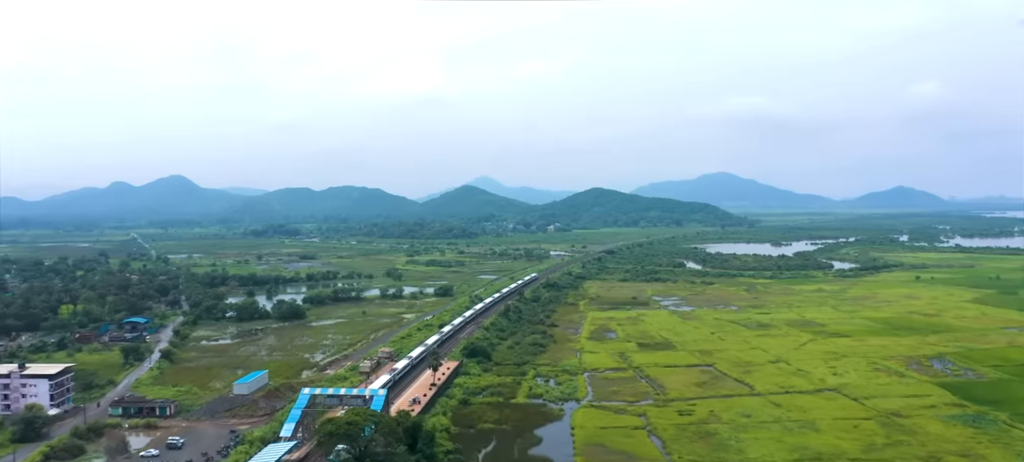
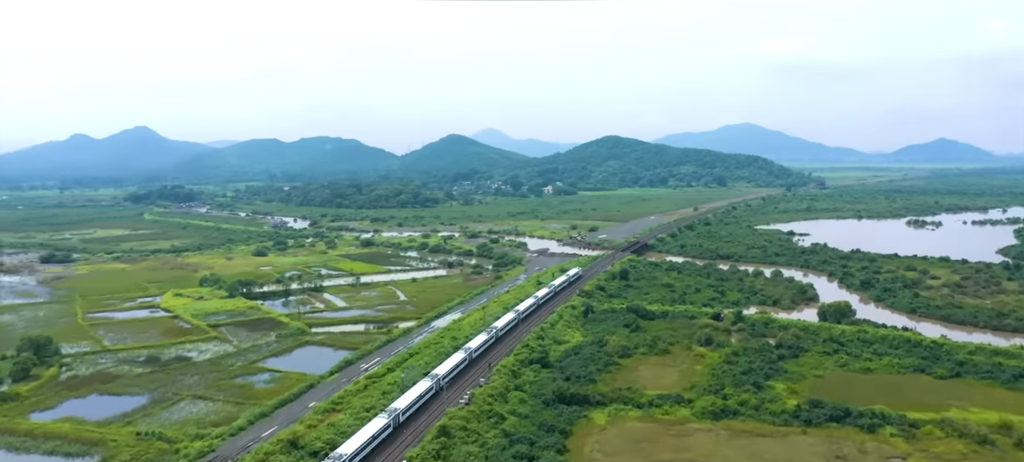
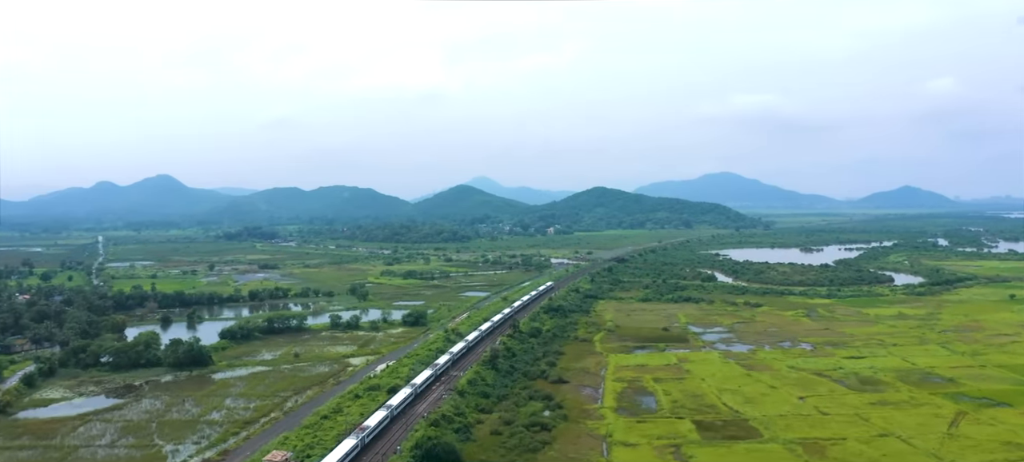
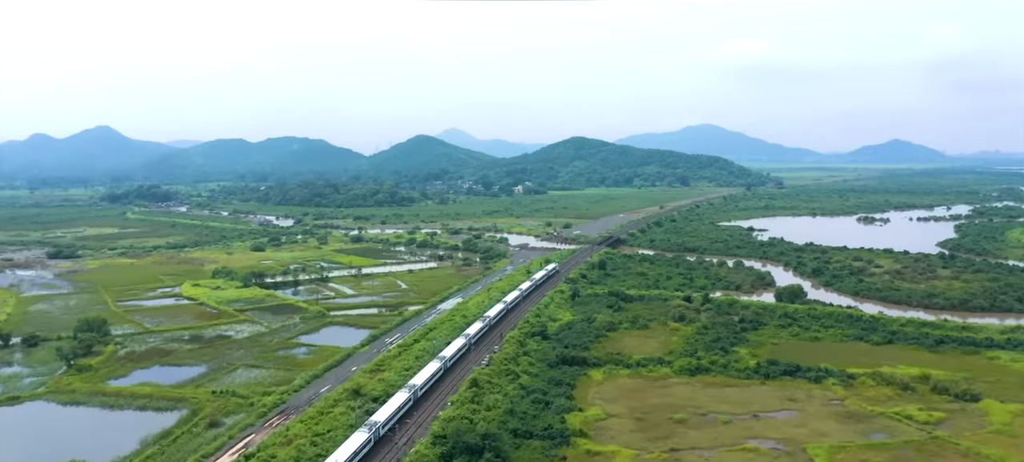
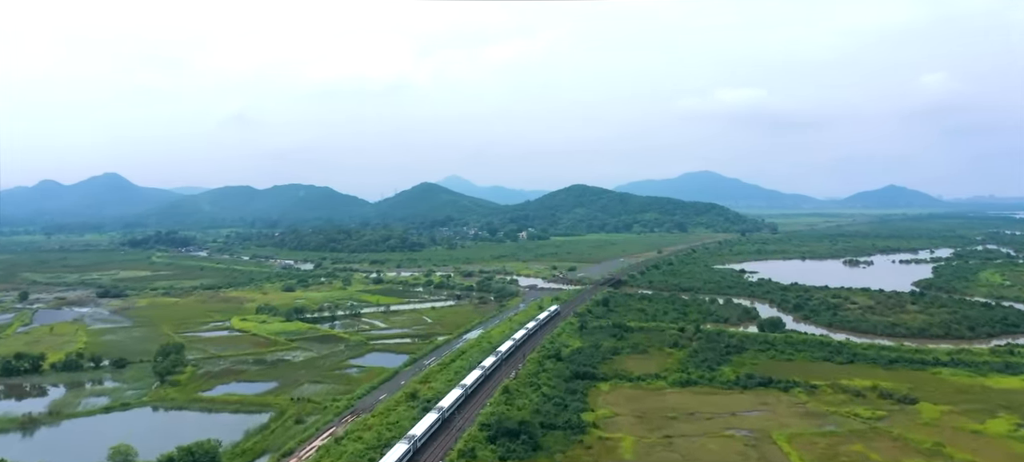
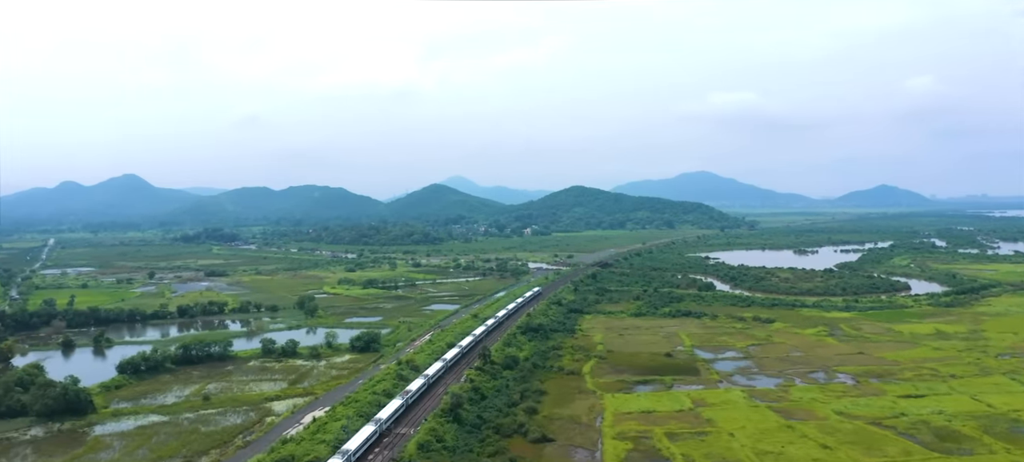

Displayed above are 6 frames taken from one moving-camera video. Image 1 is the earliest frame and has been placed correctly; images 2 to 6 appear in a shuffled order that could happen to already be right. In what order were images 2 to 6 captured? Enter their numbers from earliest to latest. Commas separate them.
3, 6, 5, 4, 2
